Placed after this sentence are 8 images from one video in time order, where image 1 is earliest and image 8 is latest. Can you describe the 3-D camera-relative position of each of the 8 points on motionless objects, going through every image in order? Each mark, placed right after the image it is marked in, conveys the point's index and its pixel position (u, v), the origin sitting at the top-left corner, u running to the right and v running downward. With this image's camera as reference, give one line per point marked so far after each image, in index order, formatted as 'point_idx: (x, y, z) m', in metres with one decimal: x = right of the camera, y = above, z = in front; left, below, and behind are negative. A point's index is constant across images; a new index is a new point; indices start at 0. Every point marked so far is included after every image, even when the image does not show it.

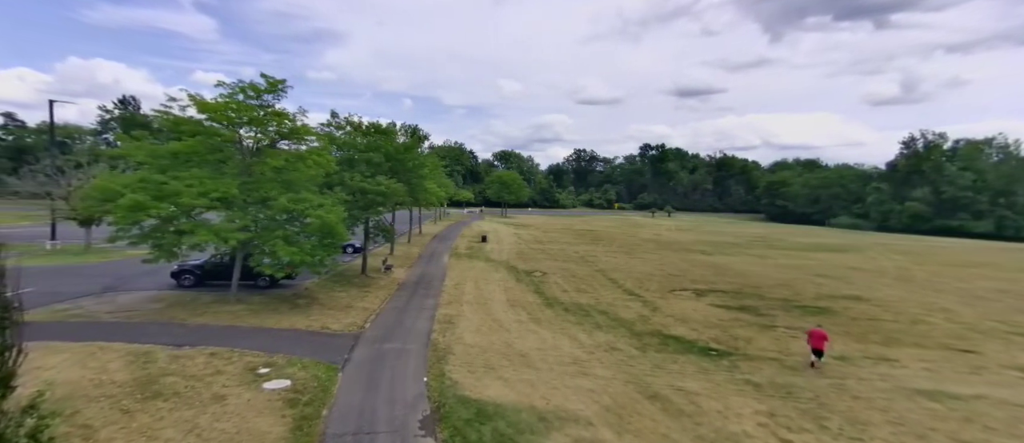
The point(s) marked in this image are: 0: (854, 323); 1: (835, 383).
0: (+12.2, -3.7, +18.7) m
1: (+7.9, -4.0, +12.8) m
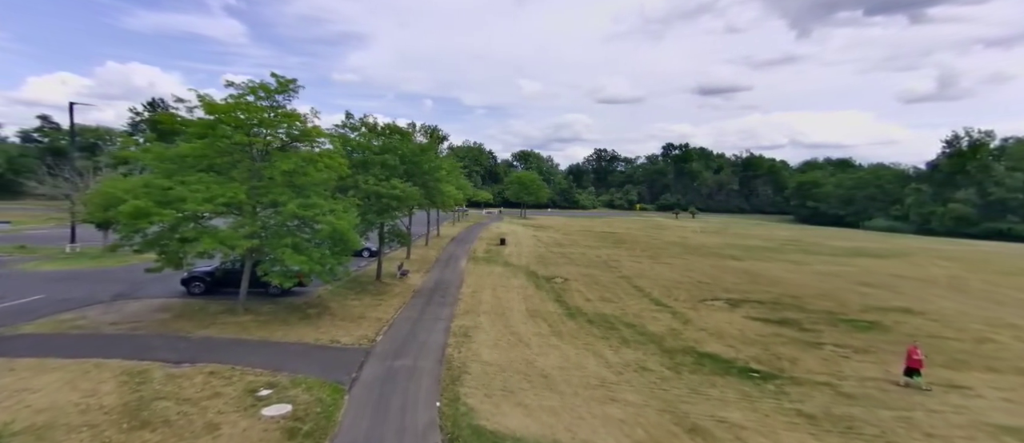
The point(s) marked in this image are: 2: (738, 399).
0: (+12.9, -3.9, +17.0) m
1: (+8.4, -4.2, +11.3) m
2: (+5.4, -4.3, +12.6) m
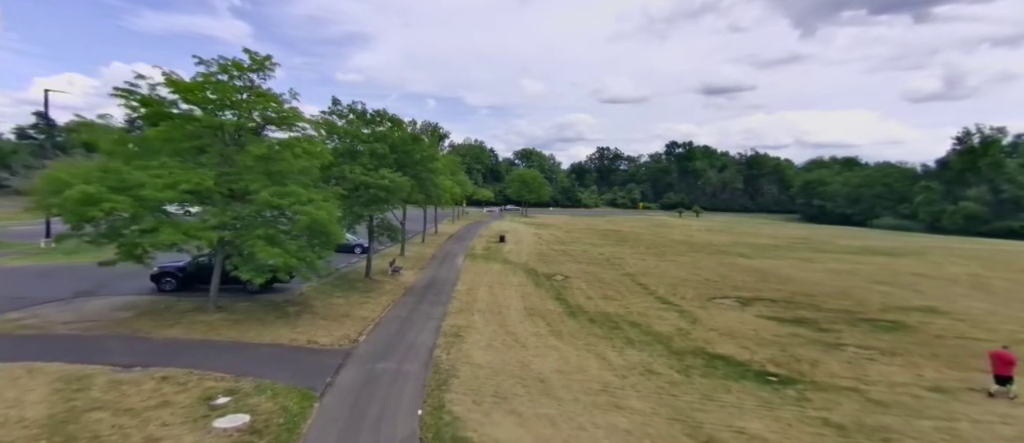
0: (+12.7, -3.6, +15.6) m
1: (+8.2, -3.9, +10.0) m
2: (+5.3, -4.0, +11.3) m
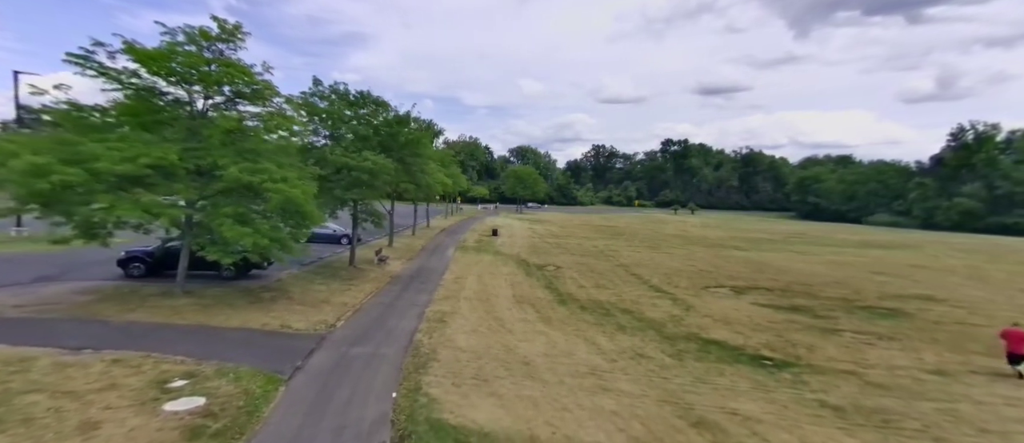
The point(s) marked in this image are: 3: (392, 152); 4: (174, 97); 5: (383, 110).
0: (+12.4, -3.1, +15.2) m
1: (+7.8, -3.4, +9.5) m
2: (+4.9, -3.4, +10.8) m
3: (-4.4, +2.6, +19.0) m
4: (-8.0, +3.0, +12.4) m
5: (-4.6, +4.0, +18.6) m
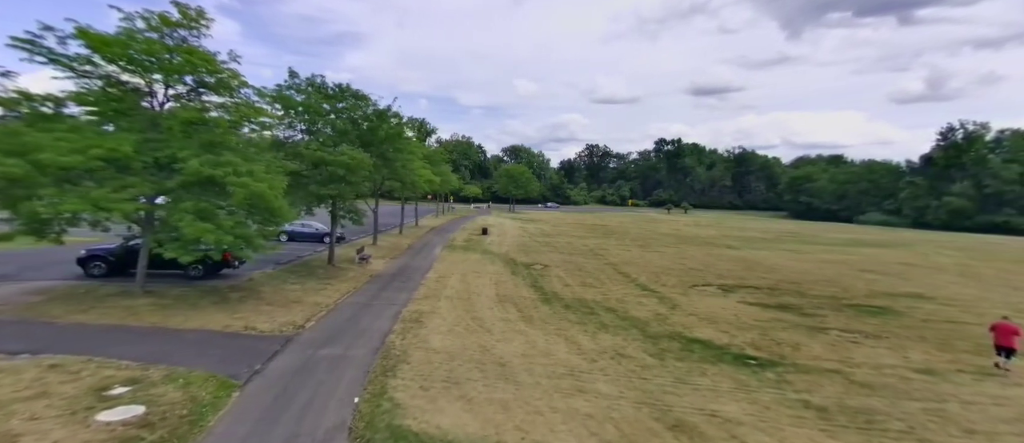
0: (+11.8, -3.0, +14.9) m
1: (+7.3, -3.3, +9.2) m
2: (+4.4, -3.3, +10.5) m
3: (-5.0, +2.7, +18.5) m
4: (-8.6, +3.1, +11.9) m
5: (-5.2, +4.1, +18.1) m
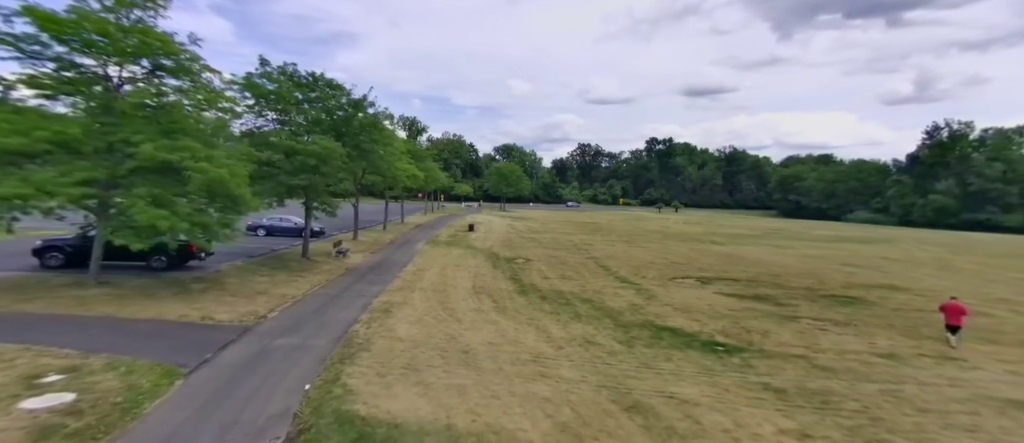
0: (+11.0, -2.7, +15.0) m
1: (+6.6, -3.0, +9.2) m
2: (+3.7, -3.0, +10.5) m
3: (-5.8, +3.0, +18.4) m
4: (-9.3, +3.4, +11.8) m
5: (-6.0, +4.4, +18.0) m
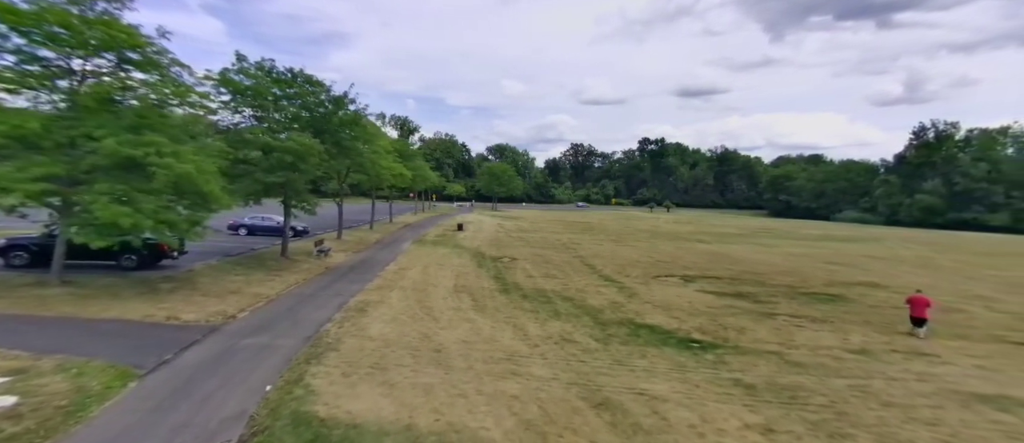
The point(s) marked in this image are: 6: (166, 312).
0: (+10.4, -2.6, +15.1) m
1: (+6.1, -2.9, +9.2) m
2: (+3.1, -3.0, +10.5) m
3: (-6.5, +3.0, +18.3) m
4: (-9.9, +3.4, +11.7) m
5: (-6.7, +4.5, +17.9) m
6: (-7.1, -1.9, +10.8) m
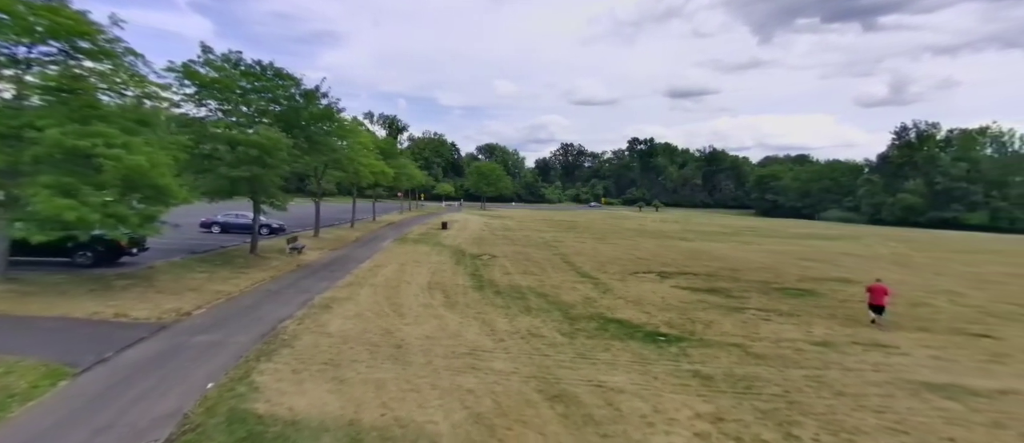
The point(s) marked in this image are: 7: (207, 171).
0: (+9.6, -2.4, +15.2) m
1: (+5.3, -2.7, +9.2) m
2: (+2.3, -2.8, +10.4) m
3: (-7.4, +3.2, +18.2) m
4: (-10.7, +3.6, +11.5) m
5: (-7.5, +4.6, +17.8) m
6: (-7.9, -1.7, +10.6) m
7: (-8.9, +1.5, +15.4) m
